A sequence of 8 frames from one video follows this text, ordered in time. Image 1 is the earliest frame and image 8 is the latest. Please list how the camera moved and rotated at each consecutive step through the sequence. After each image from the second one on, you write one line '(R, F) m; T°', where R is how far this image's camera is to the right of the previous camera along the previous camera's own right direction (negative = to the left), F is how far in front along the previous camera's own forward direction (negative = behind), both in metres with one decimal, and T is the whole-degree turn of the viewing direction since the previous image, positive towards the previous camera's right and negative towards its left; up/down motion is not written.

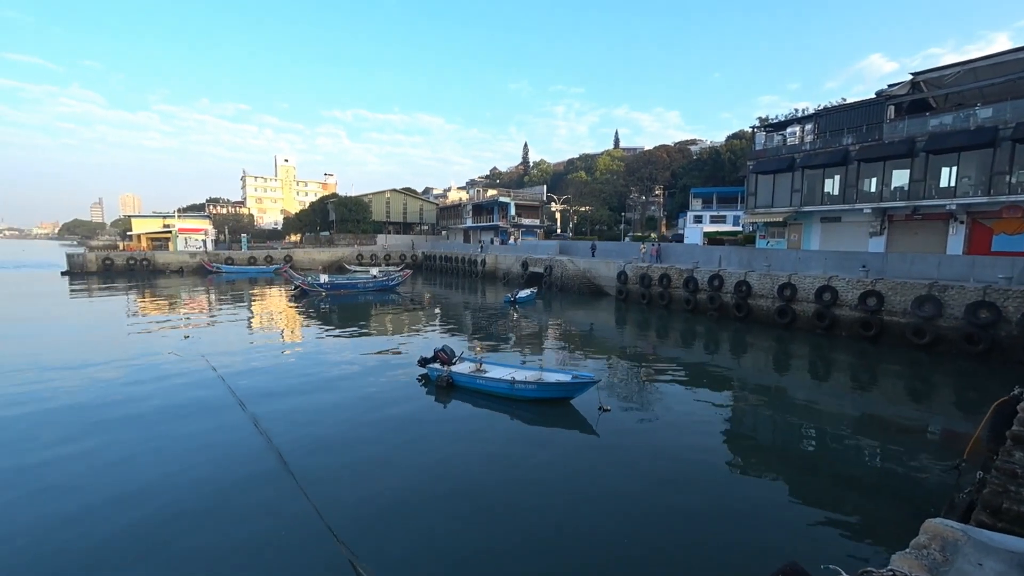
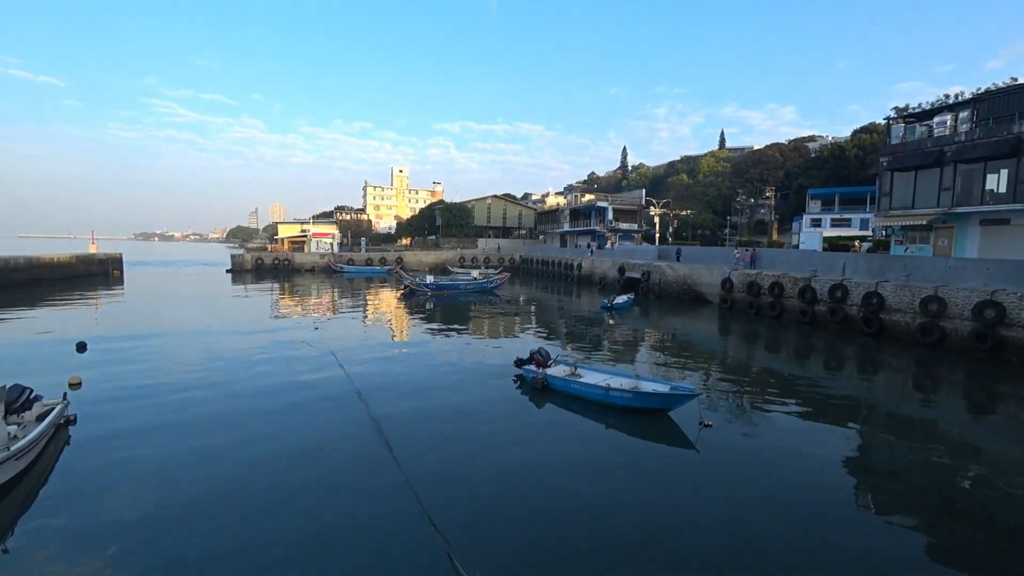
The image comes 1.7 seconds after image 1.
(+0.2, -0.2) m; -12°
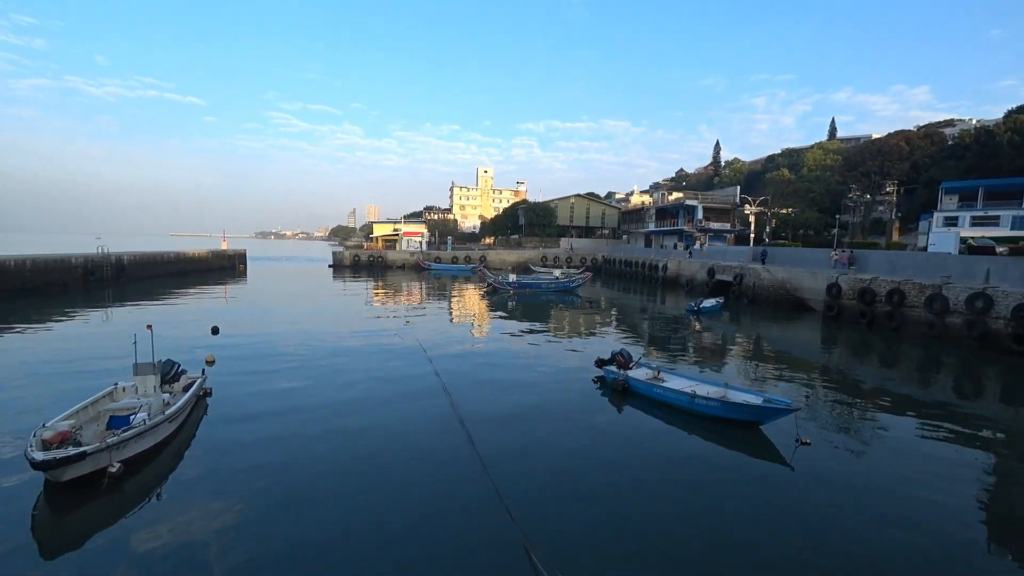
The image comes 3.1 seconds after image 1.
(+0.1, +0.1) m; -10°
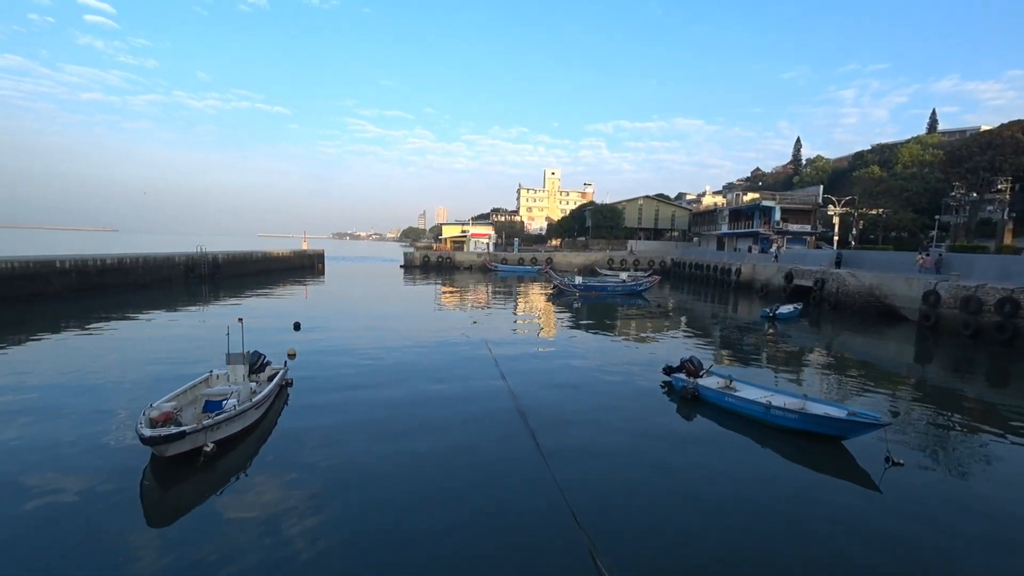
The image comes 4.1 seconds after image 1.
(+0.1, -0.3) m; -8°
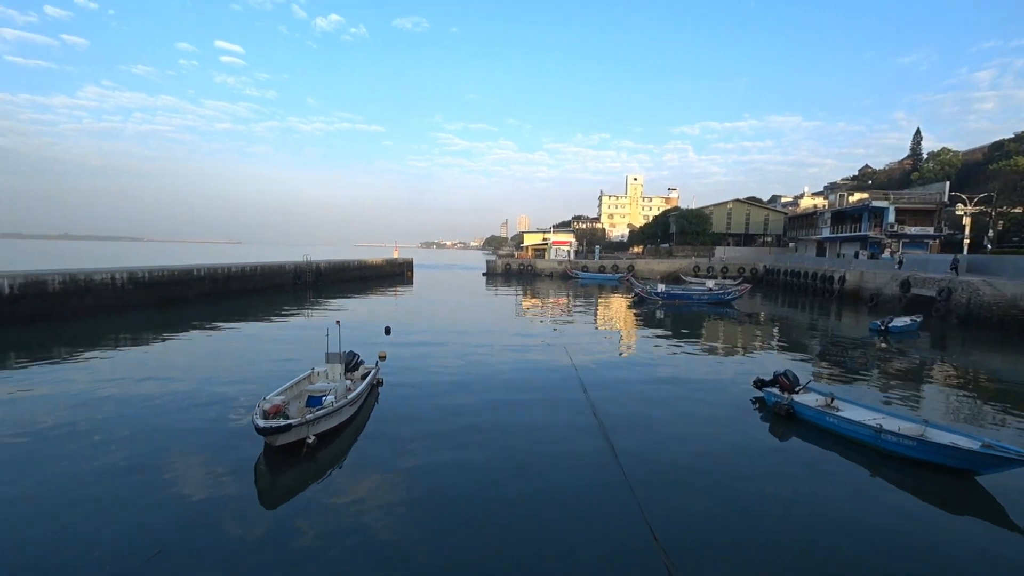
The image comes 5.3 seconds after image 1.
(+0.2, -0.1) m; -10°
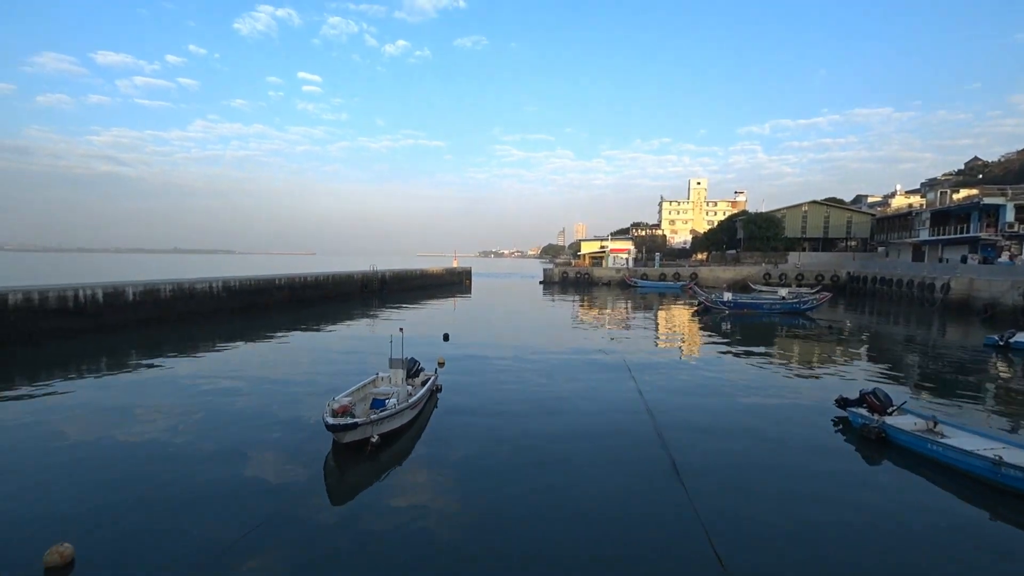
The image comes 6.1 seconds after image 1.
(+0.1, +0.5) m; -7°
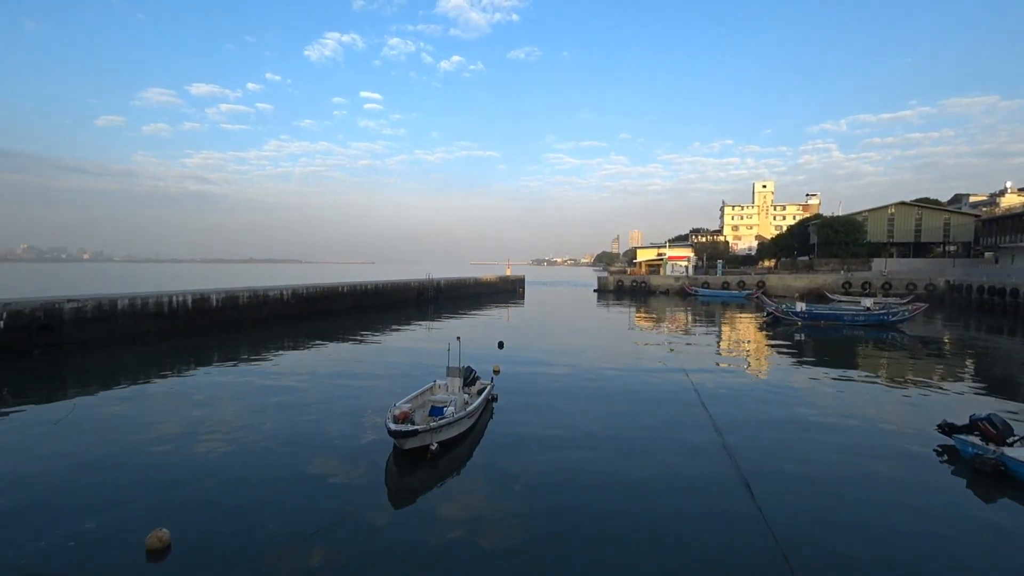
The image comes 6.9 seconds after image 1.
(-0.1, +0.4) m; -7°
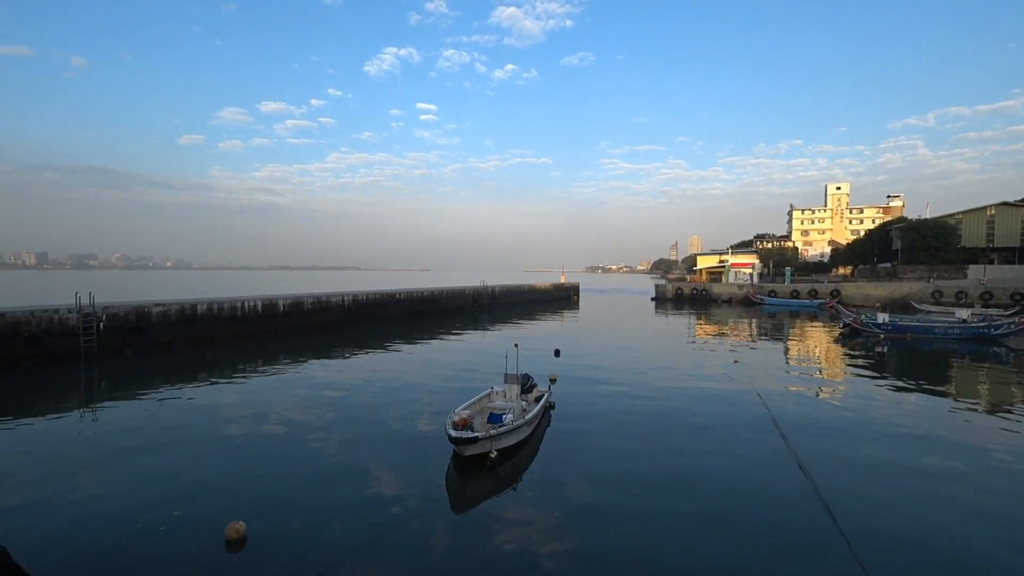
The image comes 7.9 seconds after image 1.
(+0.1, +0.2) m; -7°
